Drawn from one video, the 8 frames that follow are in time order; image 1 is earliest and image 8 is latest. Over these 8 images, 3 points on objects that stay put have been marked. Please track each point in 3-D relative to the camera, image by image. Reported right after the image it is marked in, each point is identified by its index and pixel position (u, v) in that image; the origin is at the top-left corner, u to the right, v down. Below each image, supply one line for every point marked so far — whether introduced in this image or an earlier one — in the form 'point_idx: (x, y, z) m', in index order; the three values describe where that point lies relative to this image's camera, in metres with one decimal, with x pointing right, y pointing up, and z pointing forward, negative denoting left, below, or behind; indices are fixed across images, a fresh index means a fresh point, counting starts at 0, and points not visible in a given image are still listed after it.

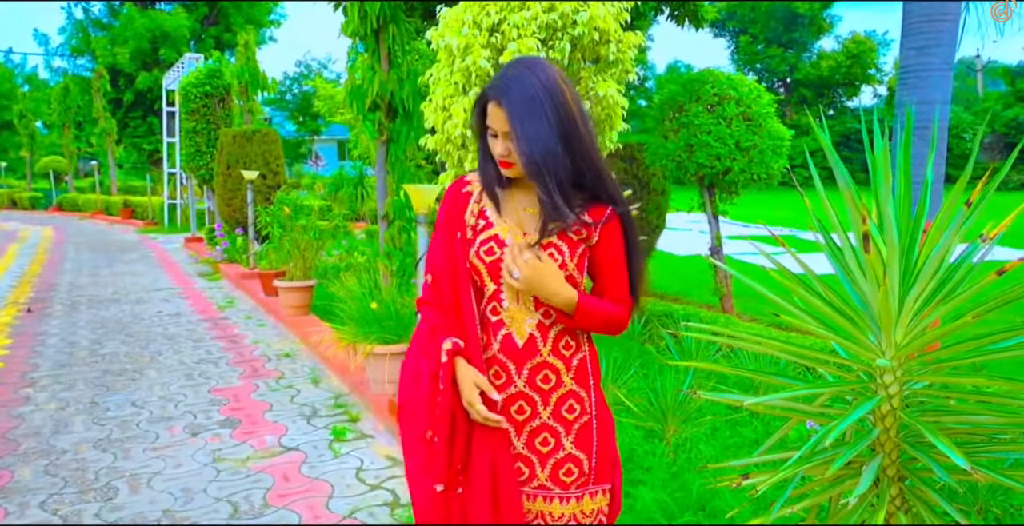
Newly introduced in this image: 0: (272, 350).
0: (-1.6, -0.5, +4.9) m
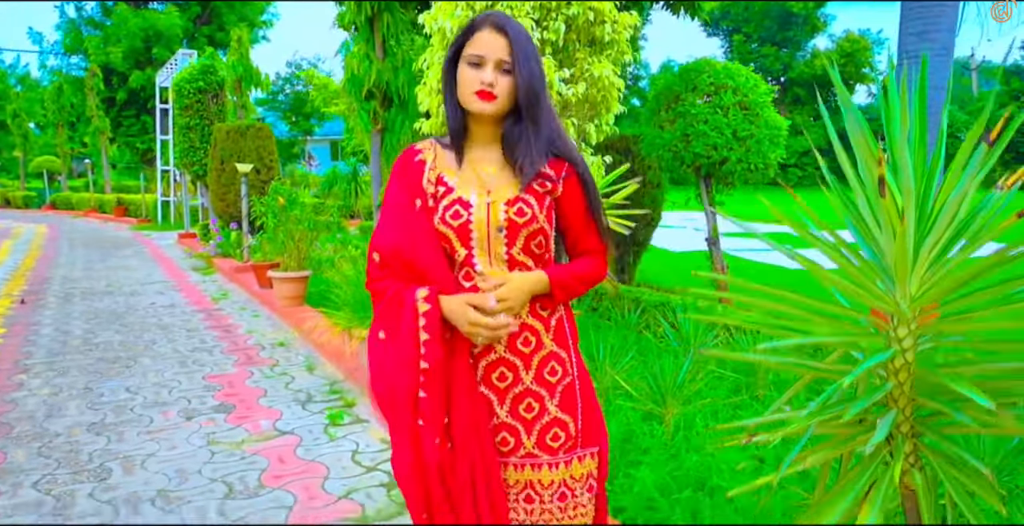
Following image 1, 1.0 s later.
0: (-1.6, -0.5, +4.9) m
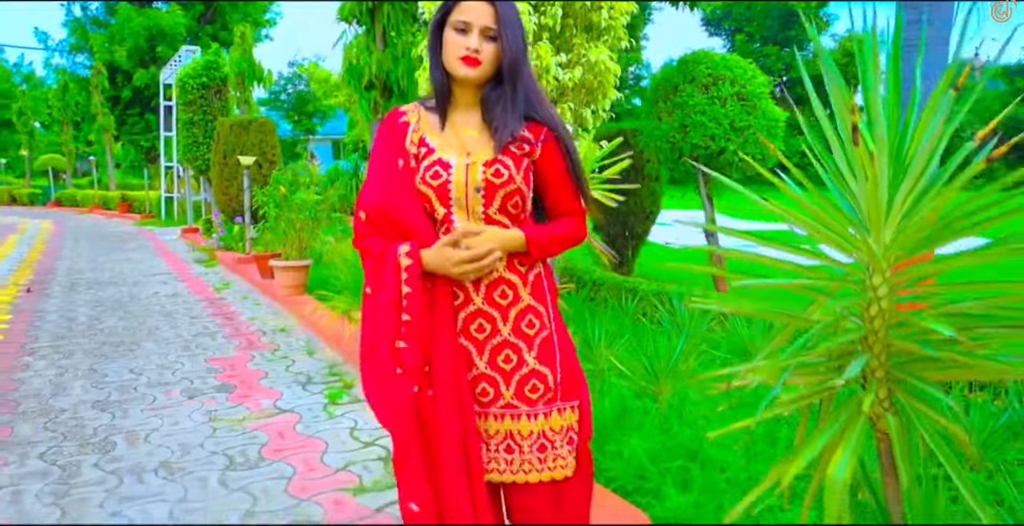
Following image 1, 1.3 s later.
0: (-1.6, -0.4, +4.9) m
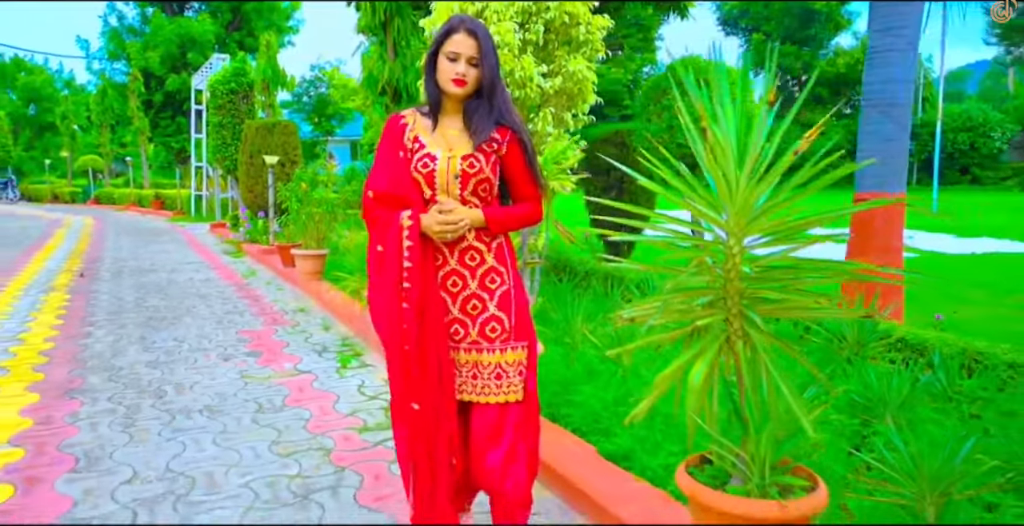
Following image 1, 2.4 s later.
0: (-1.6, -0.3, +5.6) m
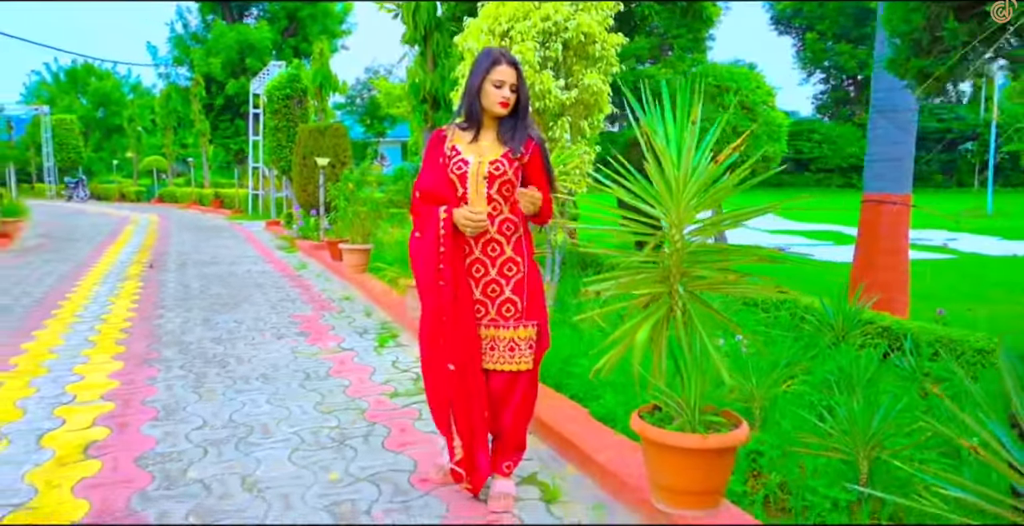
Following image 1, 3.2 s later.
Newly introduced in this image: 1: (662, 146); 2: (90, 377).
0: (-1.4, -0.3, +6.1) m
1: (+0.4, +0.3, +2.1) m
2: (-2.2, -0.6, +4.0) m
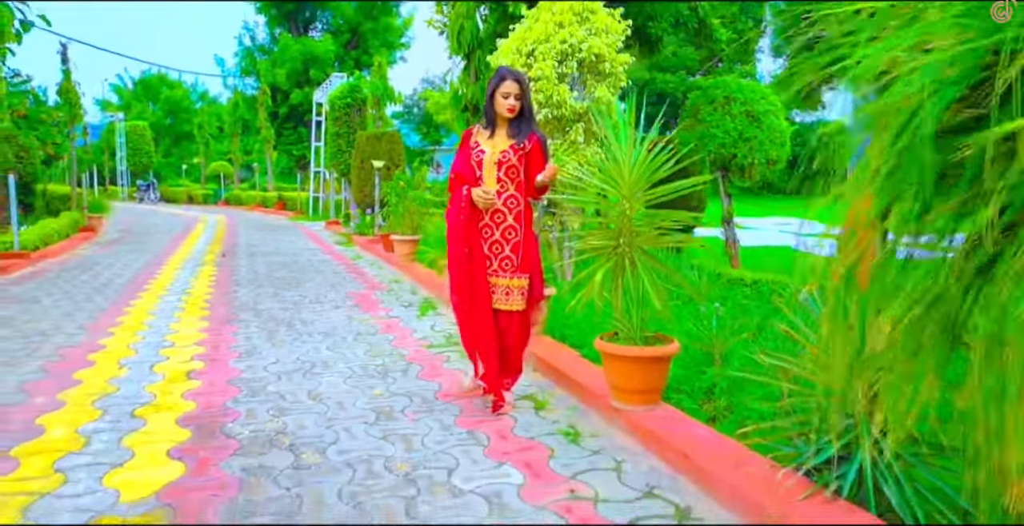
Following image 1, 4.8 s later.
0: (-1.2, -0.1, +7.0) m
1: (+0.4, +0.5, +2.9) m
2: (-2.1, -0.4, +4.8) m
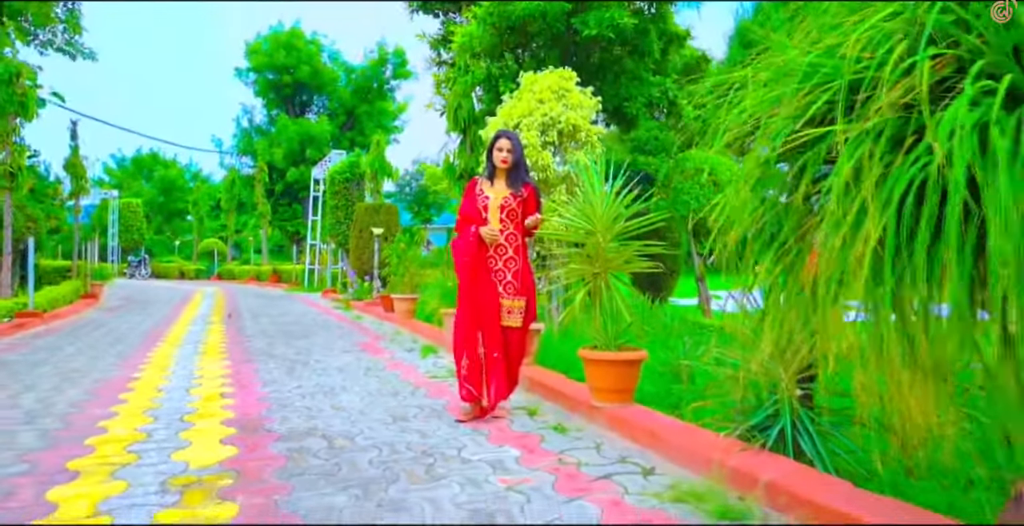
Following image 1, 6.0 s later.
0: (-1.2, -0.7, +7.5) m
1: (+0.4, +0.3, +3.5) m
2: (-2.2, -0.7, +5.4) m
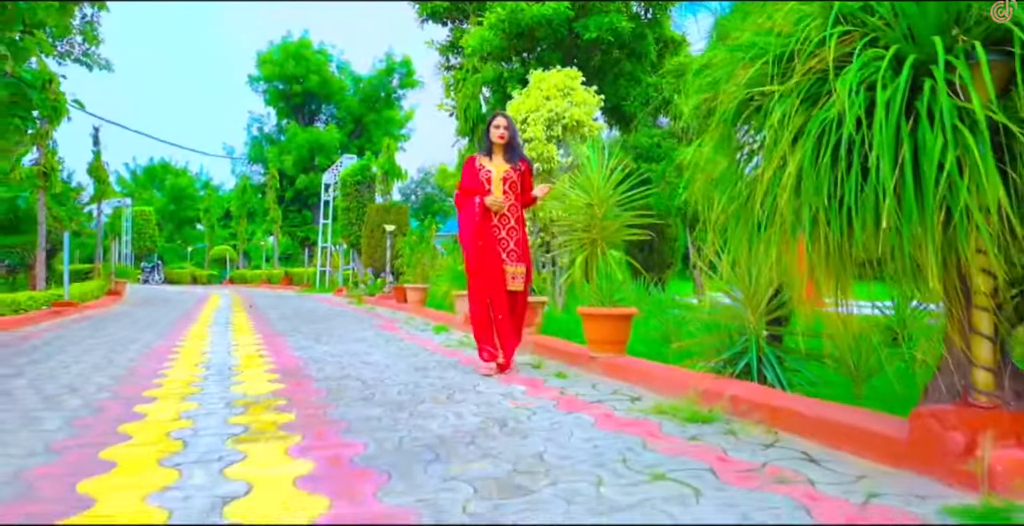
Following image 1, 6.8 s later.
0: (-1.2, -0.6, +8.0) m
1: (+0.4, +0.5, +4.0) m
2: (-2.1, -0.6, +5.9) m
